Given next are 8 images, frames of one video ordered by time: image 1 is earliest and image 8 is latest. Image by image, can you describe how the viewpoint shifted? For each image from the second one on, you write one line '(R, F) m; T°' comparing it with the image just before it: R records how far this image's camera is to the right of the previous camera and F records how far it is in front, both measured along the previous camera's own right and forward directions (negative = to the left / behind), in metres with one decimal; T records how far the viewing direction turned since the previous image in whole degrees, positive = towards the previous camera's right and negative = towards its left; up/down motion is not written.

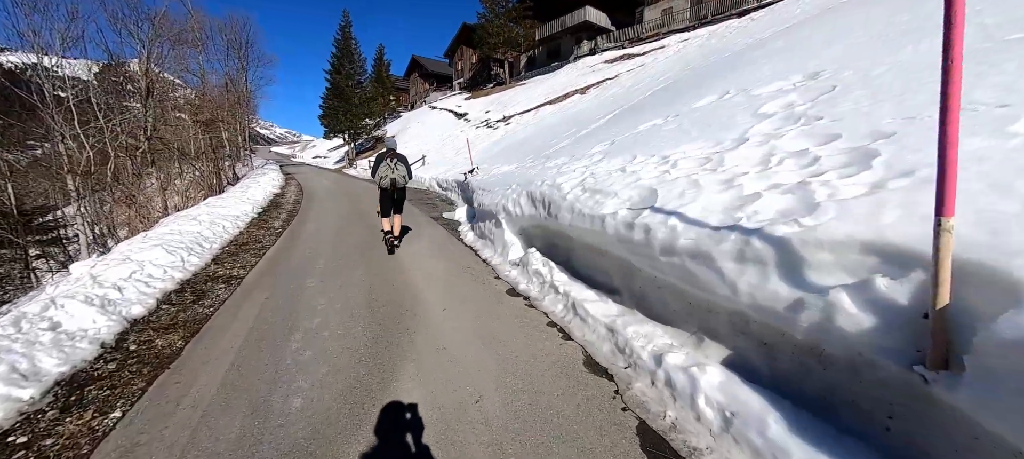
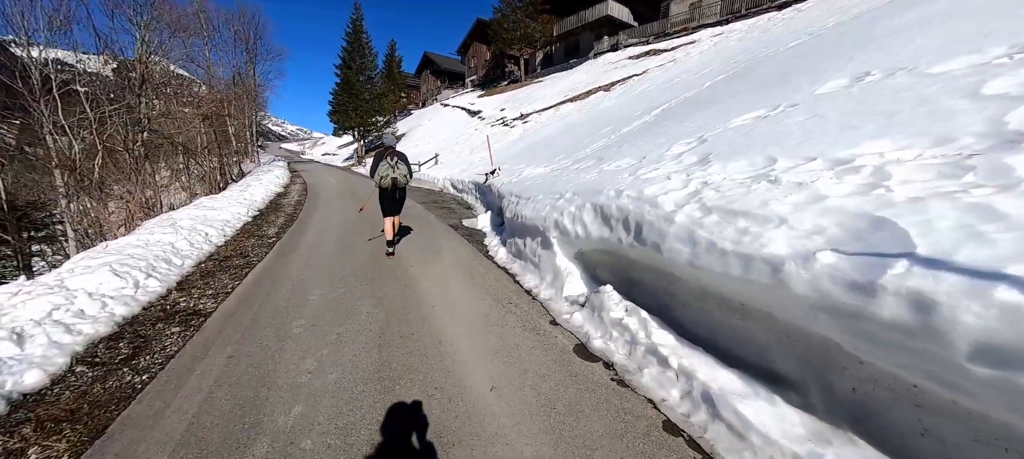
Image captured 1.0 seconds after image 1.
(-0.6, +1.4) m; -1°
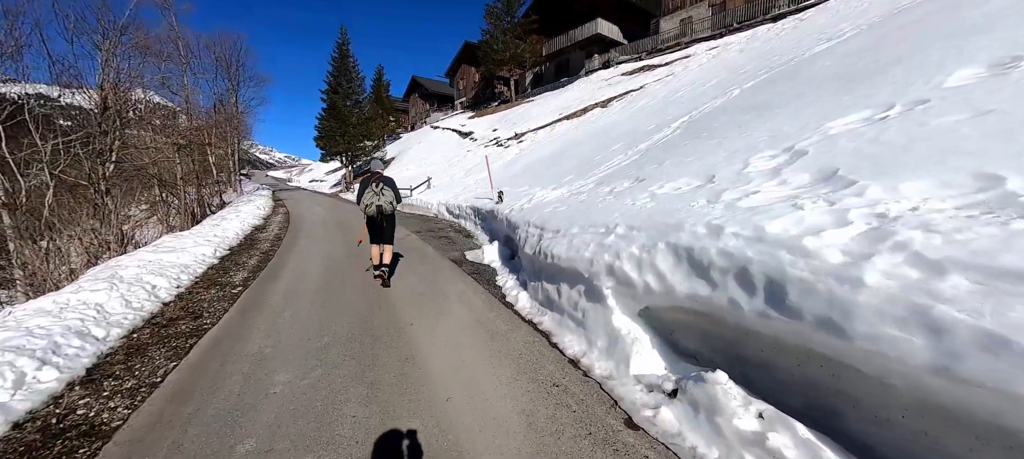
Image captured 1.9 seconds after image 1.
(-0.4, +1.2) m; +1°
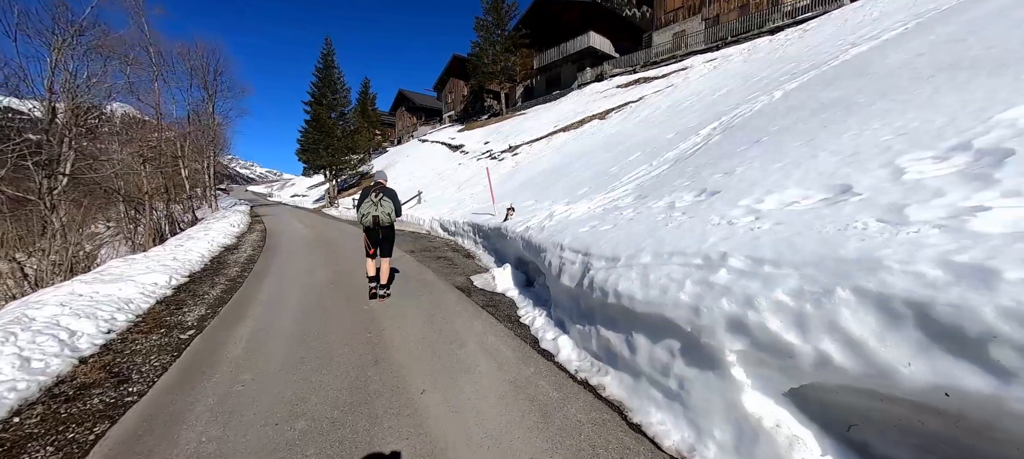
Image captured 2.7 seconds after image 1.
(-0.5, +1.1) m; +2°
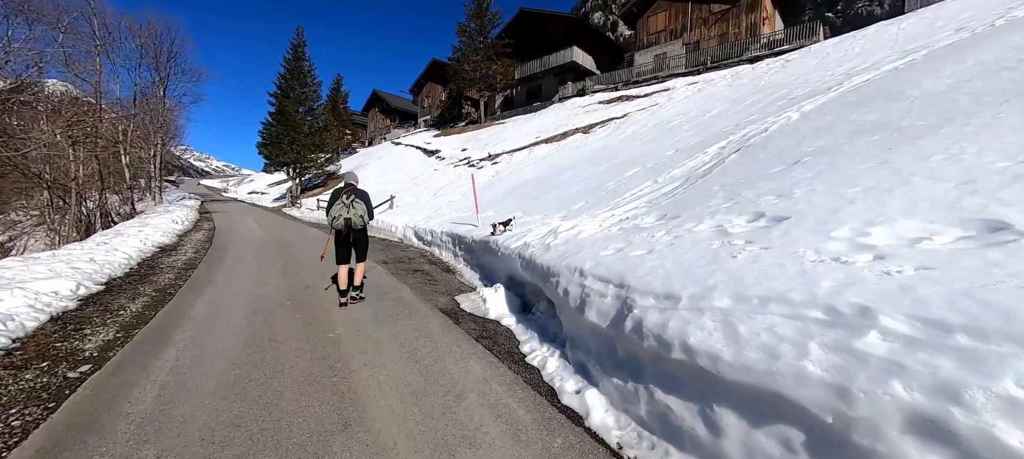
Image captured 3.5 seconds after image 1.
(-0.4, +0.9) m; +5°
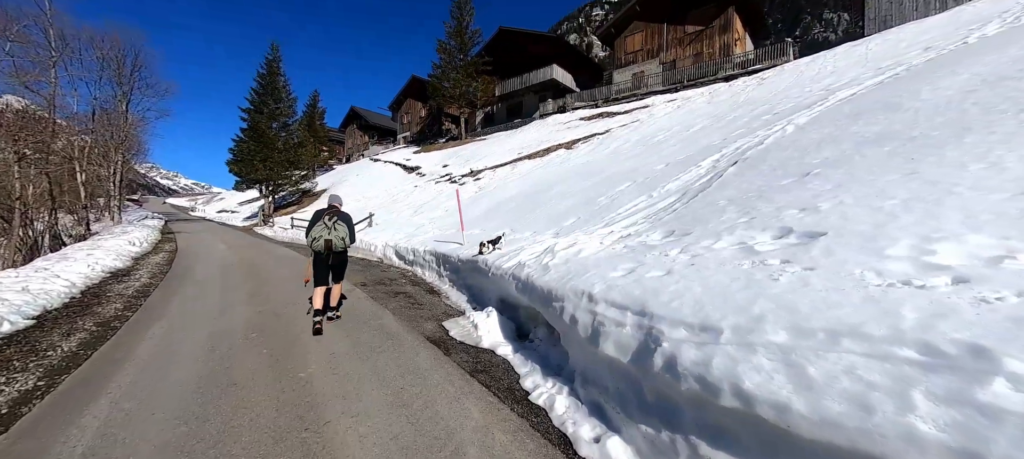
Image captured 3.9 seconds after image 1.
(-0.2, +0.4) m; +3°
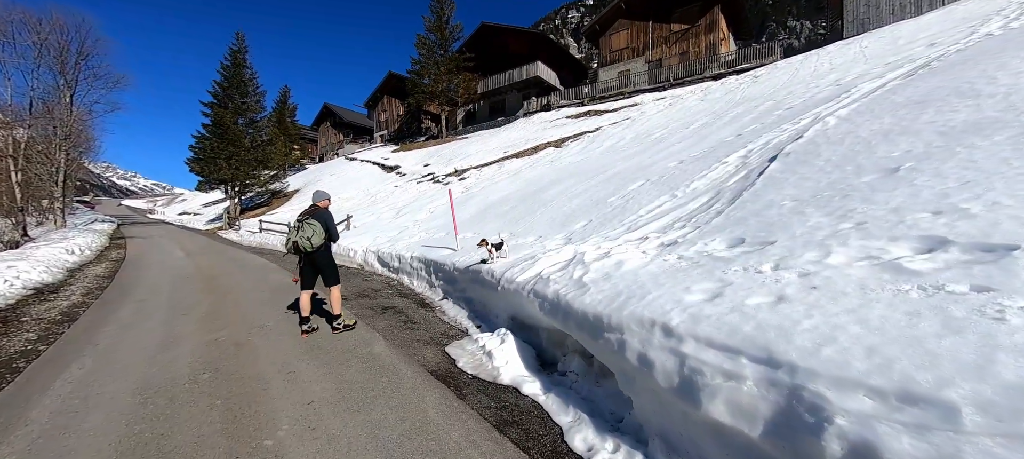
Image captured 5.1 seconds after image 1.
(-0.5, +0.9) m; +3°
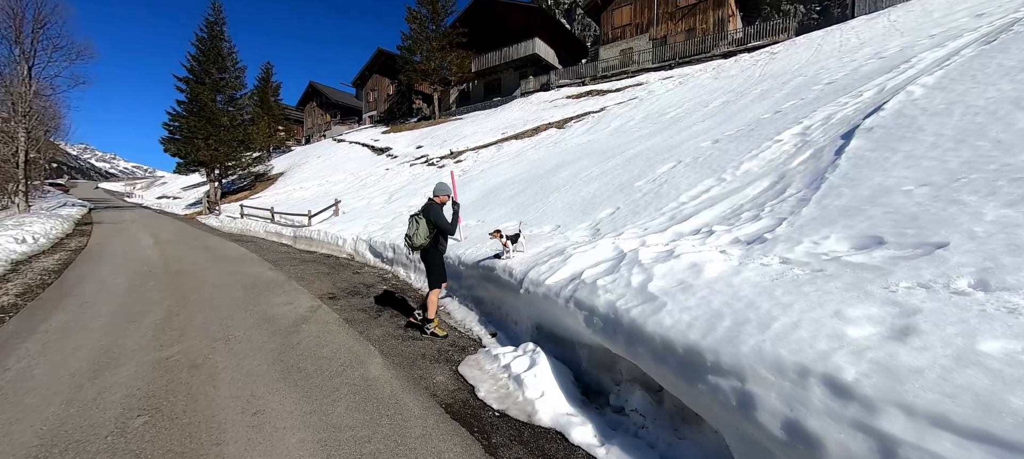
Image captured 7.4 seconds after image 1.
(-0.4, +1.0) m; +1°
